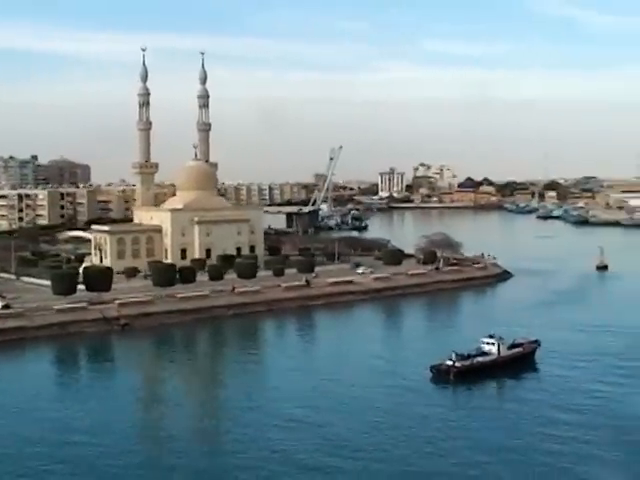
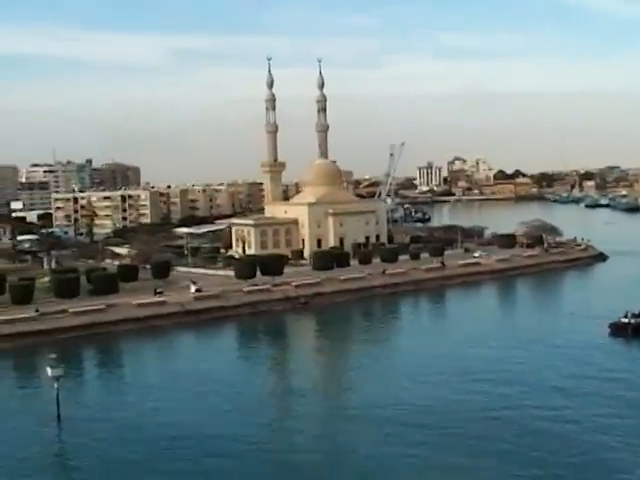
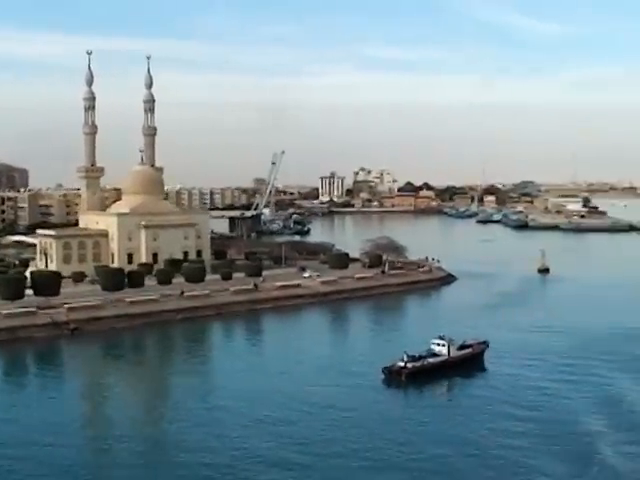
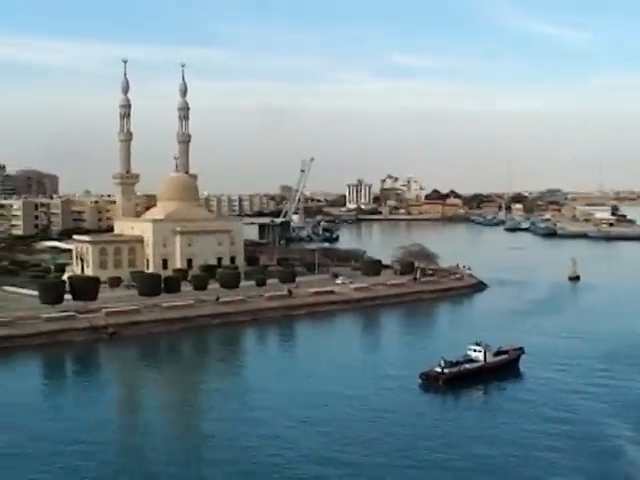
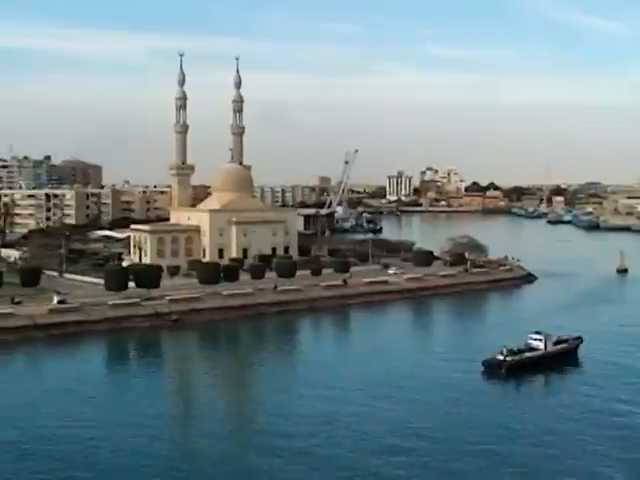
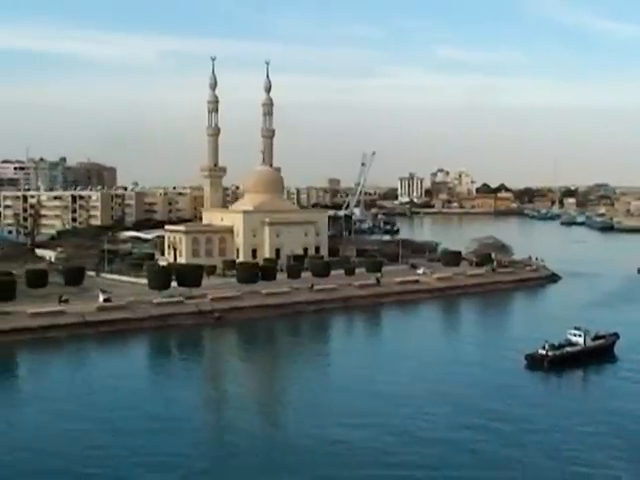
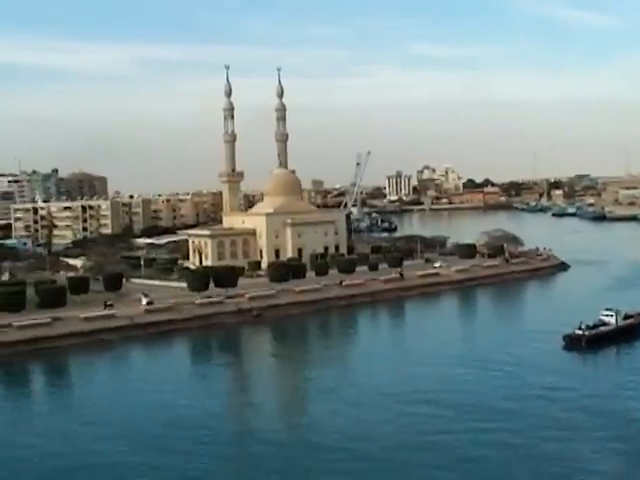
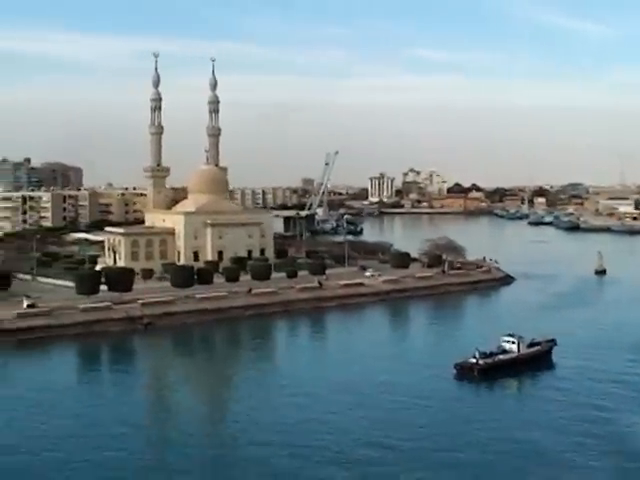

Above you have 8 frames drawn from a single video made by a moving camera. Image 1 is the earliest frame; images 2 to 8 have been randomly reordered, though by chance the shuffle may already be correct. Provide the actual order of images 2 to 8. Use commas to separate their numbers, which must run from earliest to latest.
3, 4, 8, 5, 6, 7, 2
